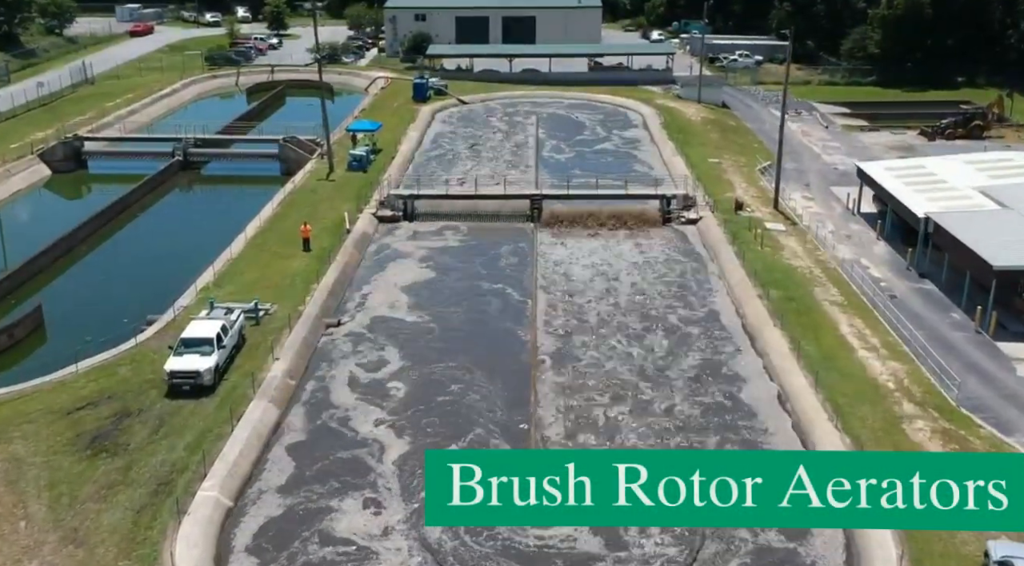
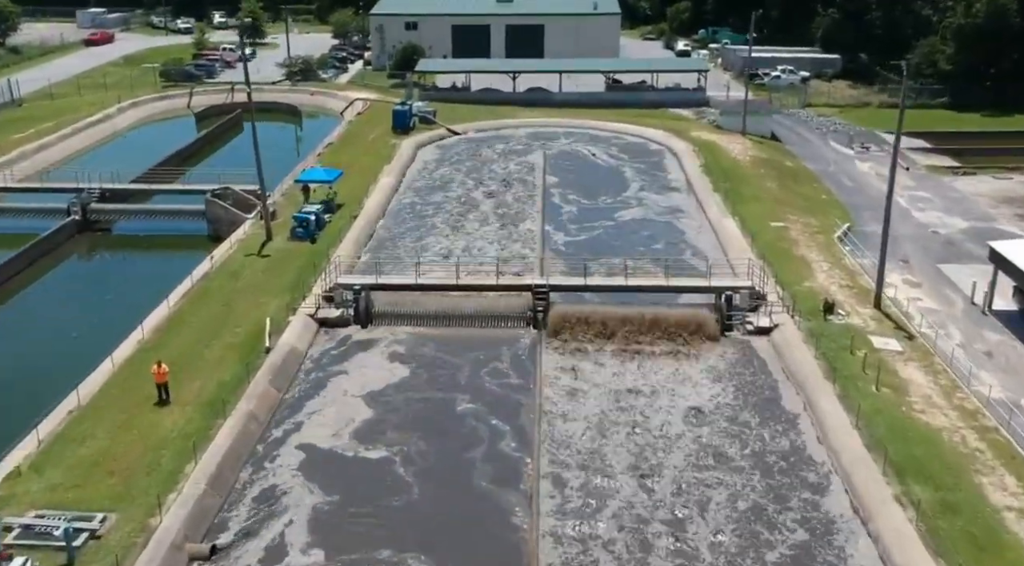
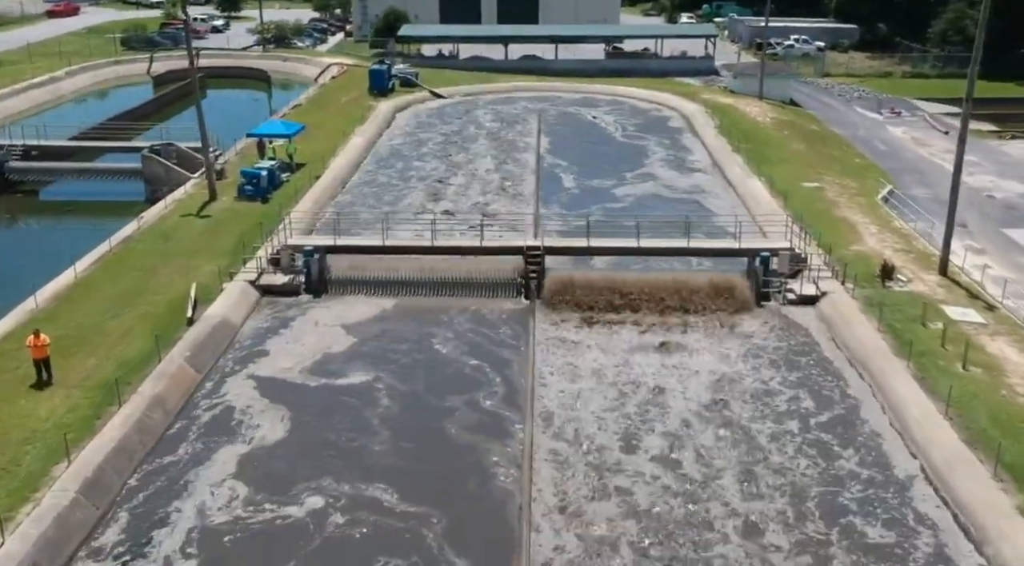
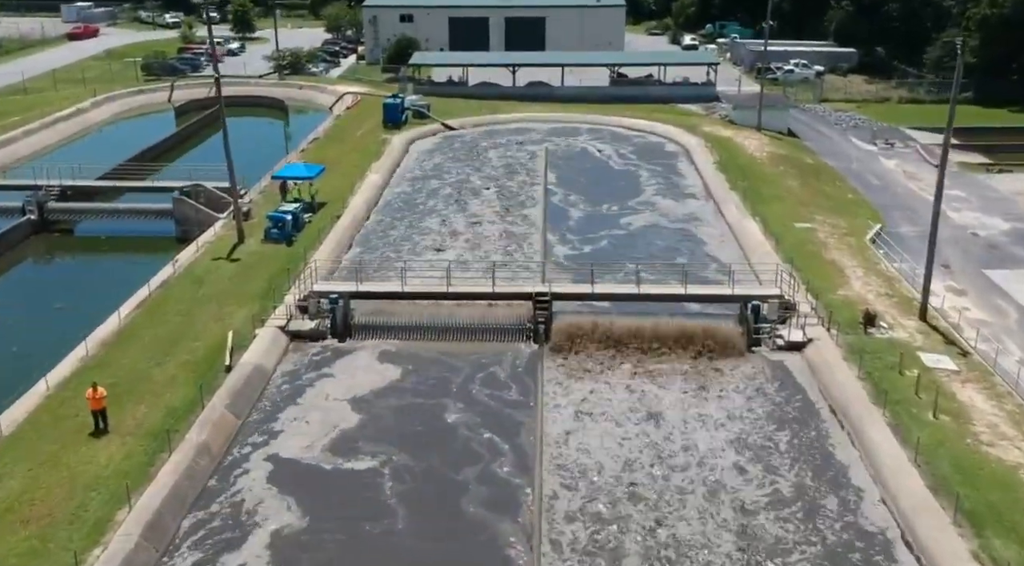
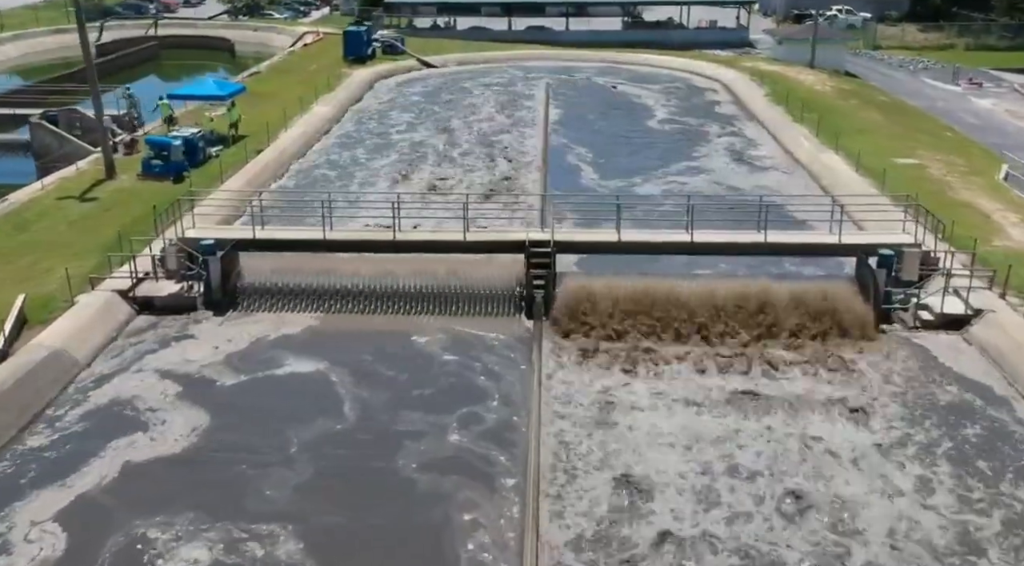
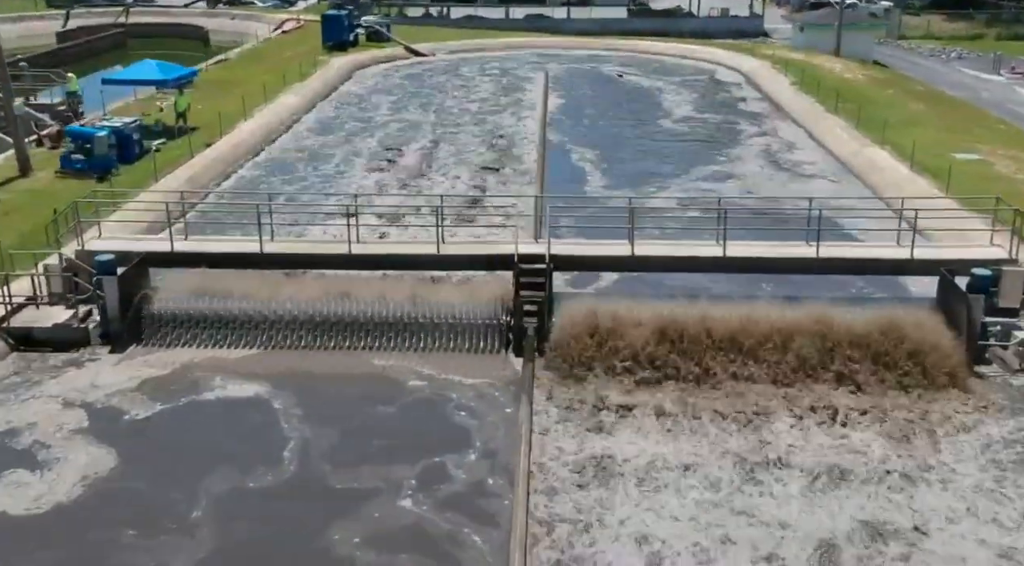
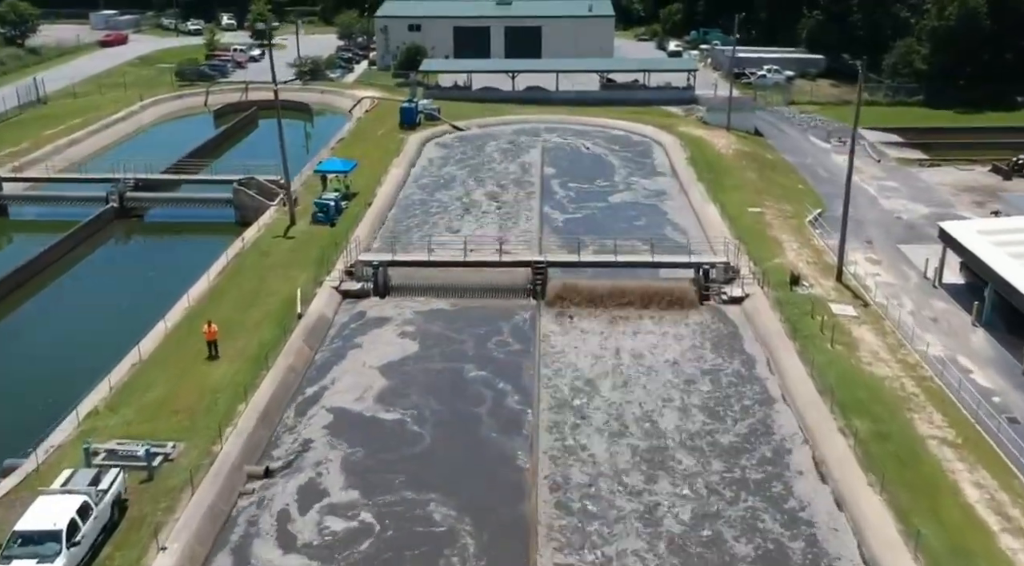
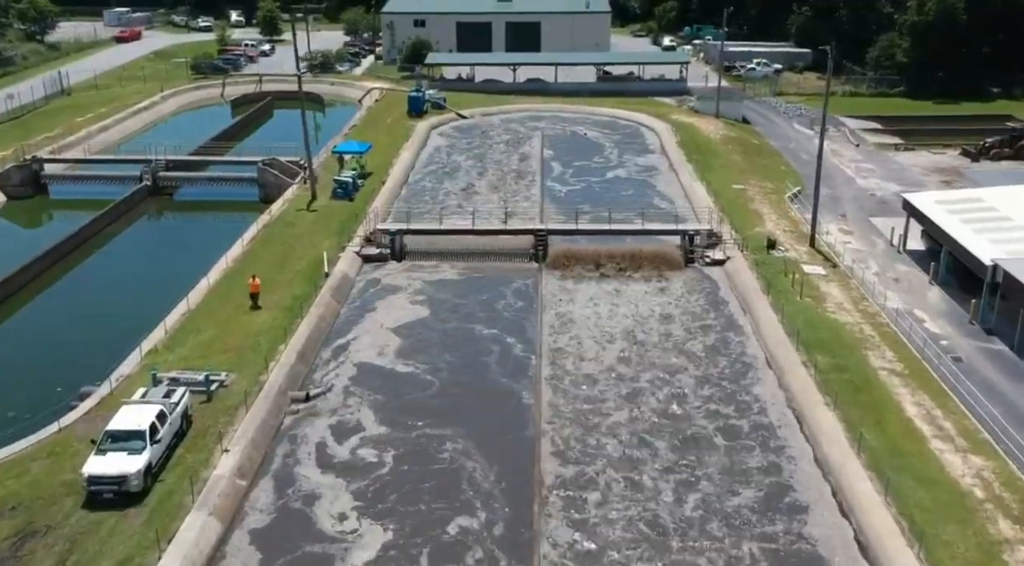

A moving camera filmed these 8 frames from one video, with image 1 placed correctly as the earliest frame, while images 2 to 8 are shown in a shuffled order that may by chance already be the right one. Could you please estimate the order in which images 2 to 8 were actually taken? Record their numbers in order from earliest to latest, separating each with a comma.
8, 7, 2, 4, 3, 5, 6
